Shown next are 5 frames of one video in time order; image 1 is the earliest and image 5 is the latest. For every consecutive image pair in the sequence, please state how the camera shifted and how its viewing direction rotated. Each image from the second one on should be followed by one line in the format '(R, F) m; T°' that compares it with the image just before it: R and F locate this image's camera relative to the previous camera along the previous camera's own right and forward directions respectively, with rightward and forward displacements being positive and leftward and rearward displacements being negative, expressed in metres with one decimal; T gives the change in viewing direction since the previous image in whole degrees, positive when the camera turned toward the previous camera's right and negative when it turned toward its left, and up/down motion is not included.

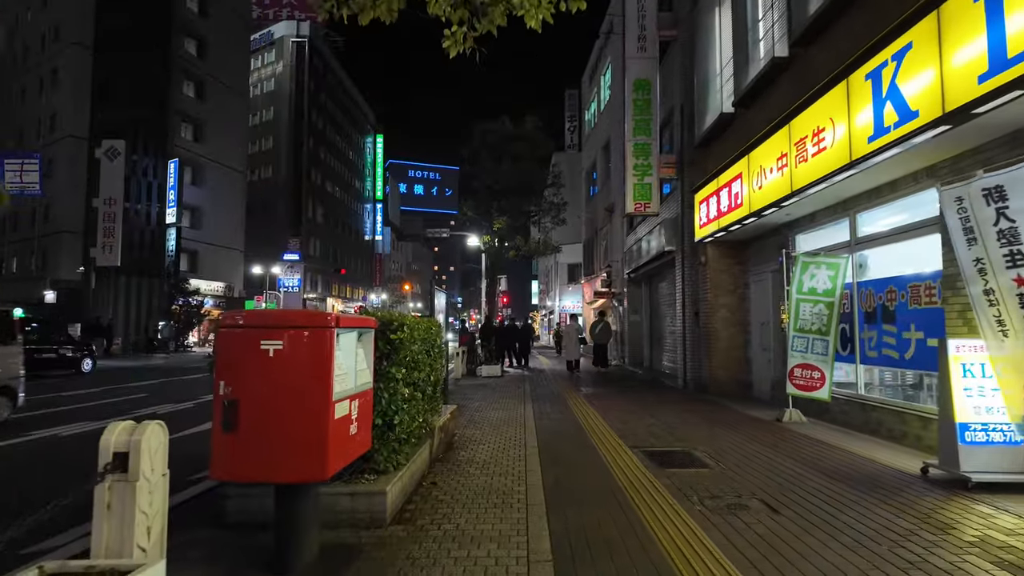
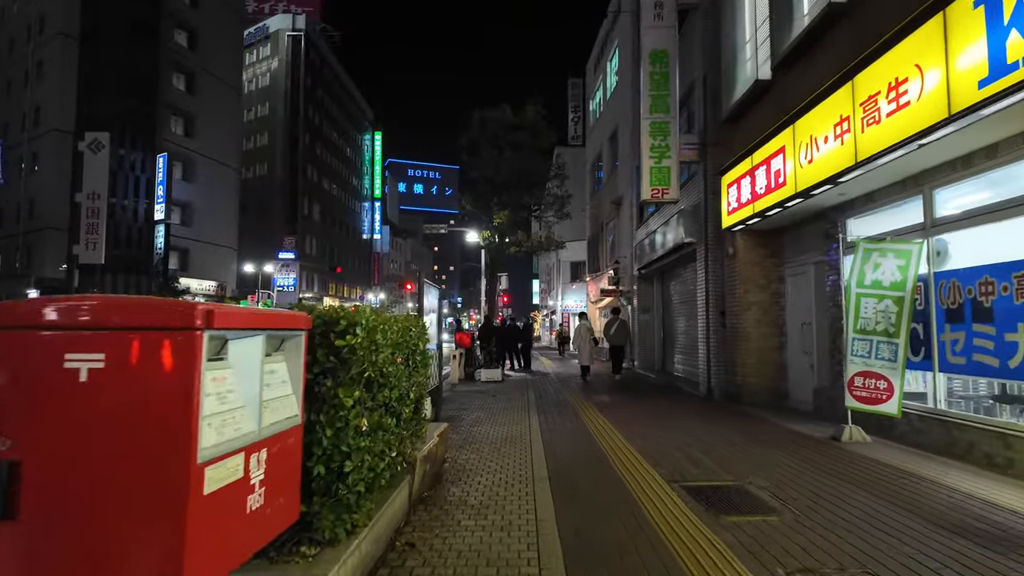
(0.0, +1.5) m; 0°
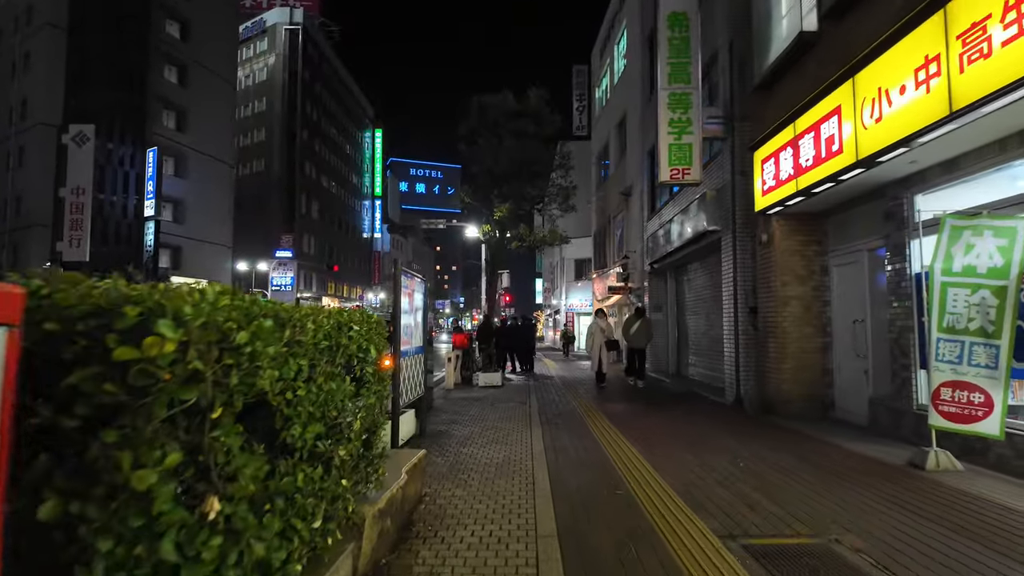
(+0.1, +1.6) m; 0°
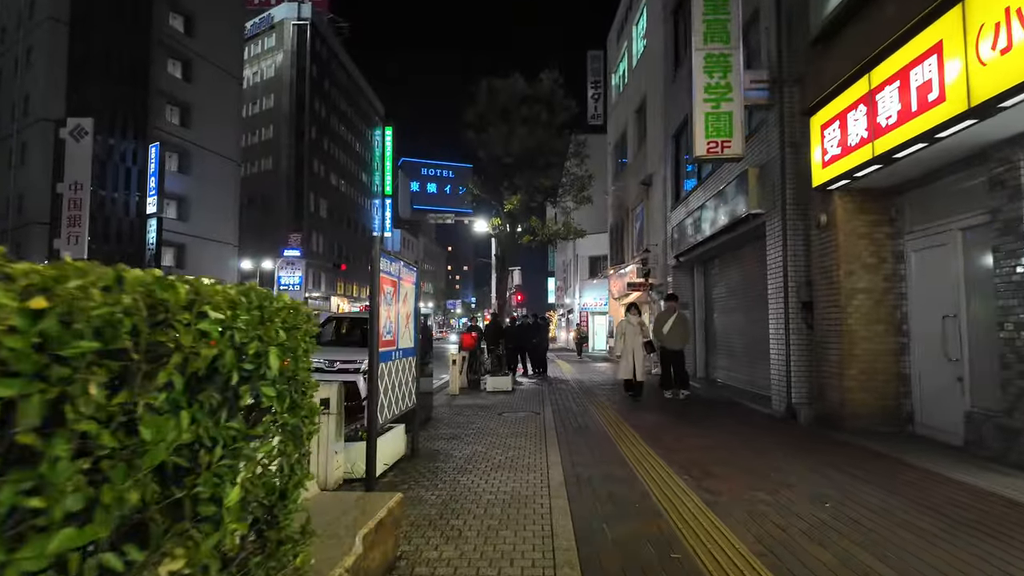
(0.0, +1.5) m; -1°
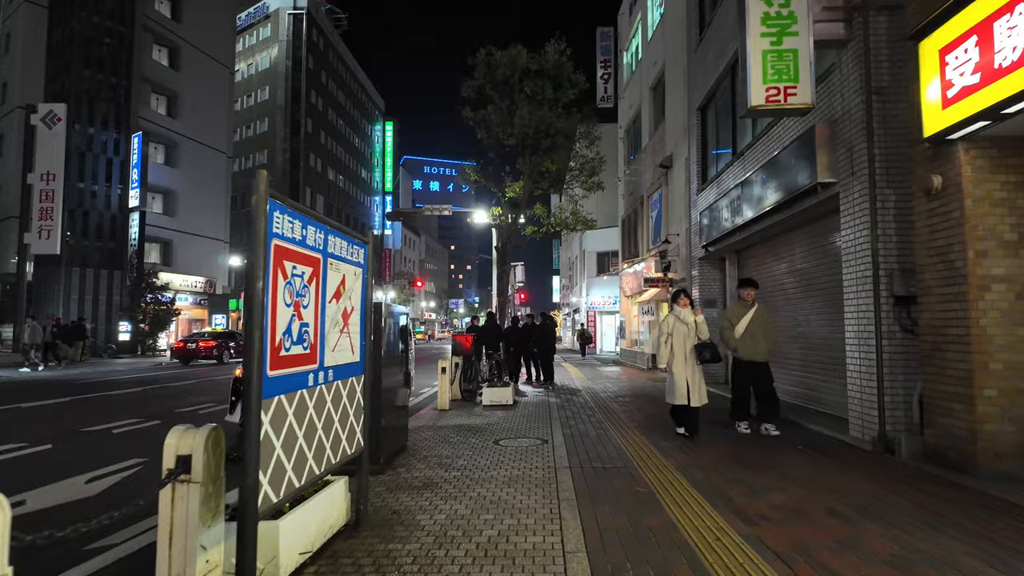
(+0.1, +2.3) m; 0°
